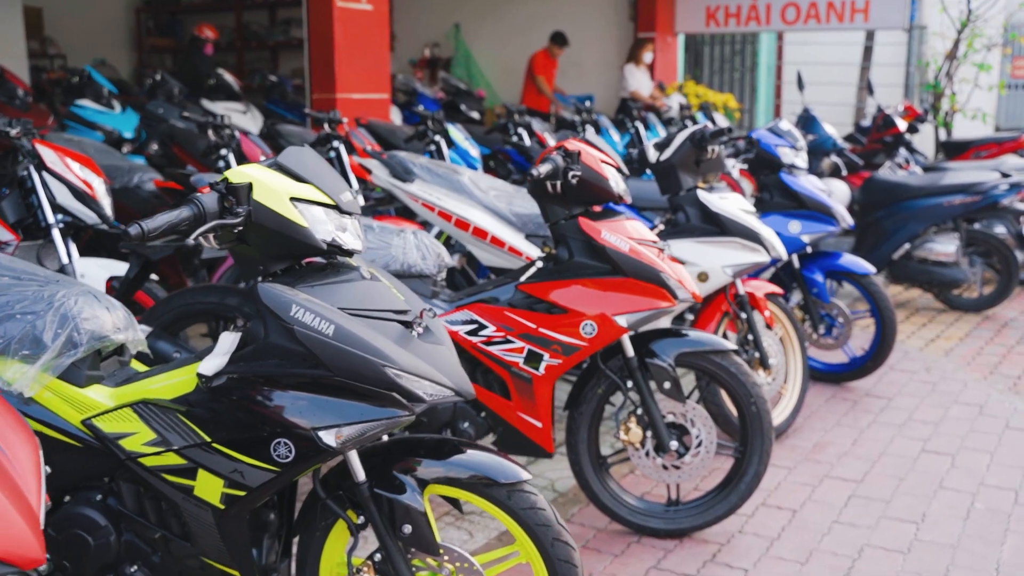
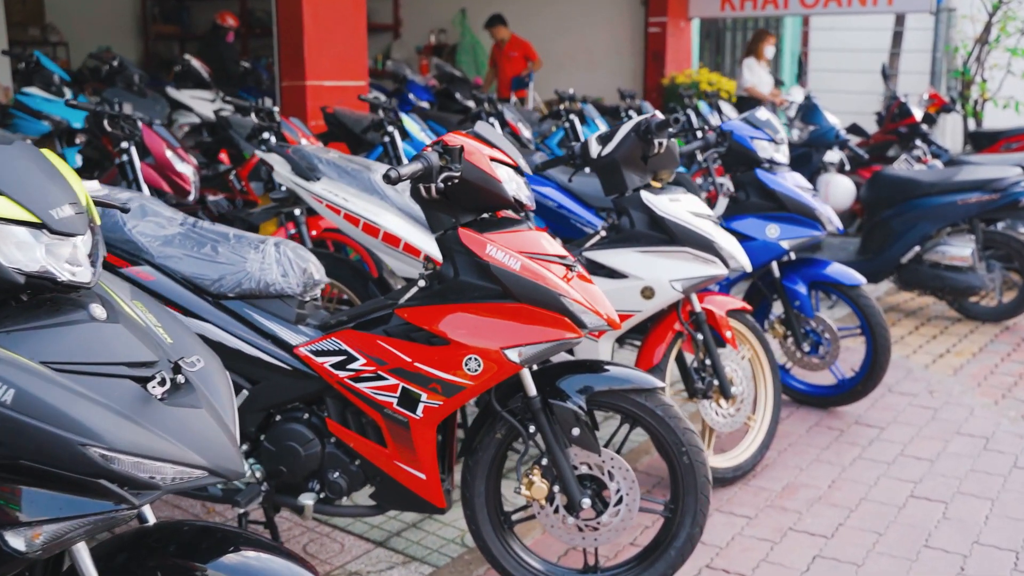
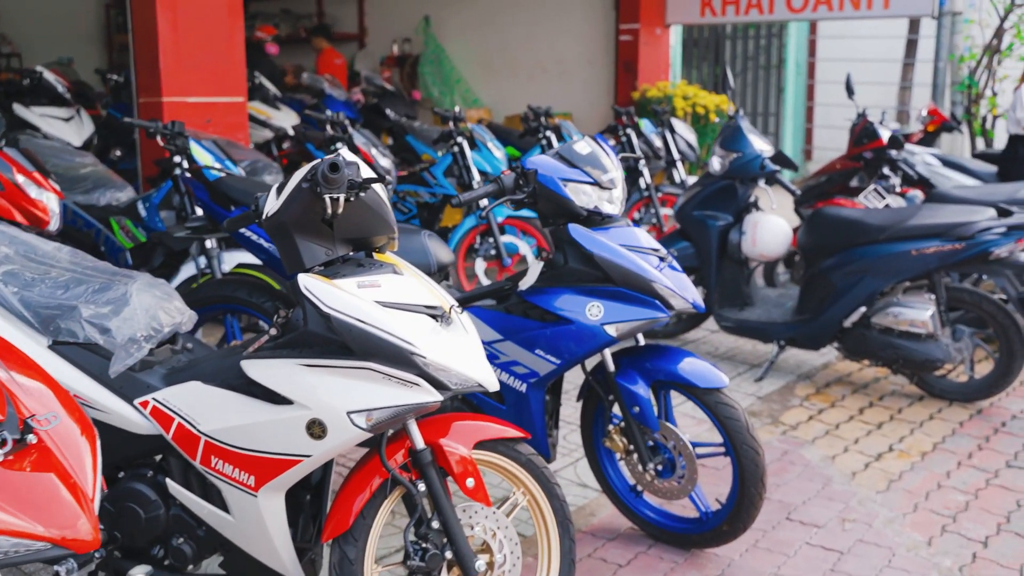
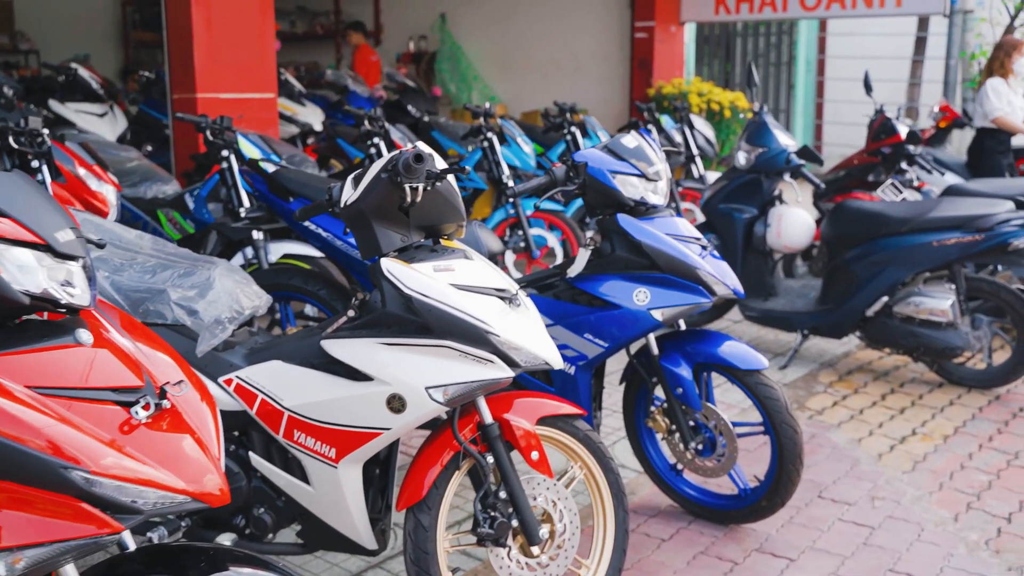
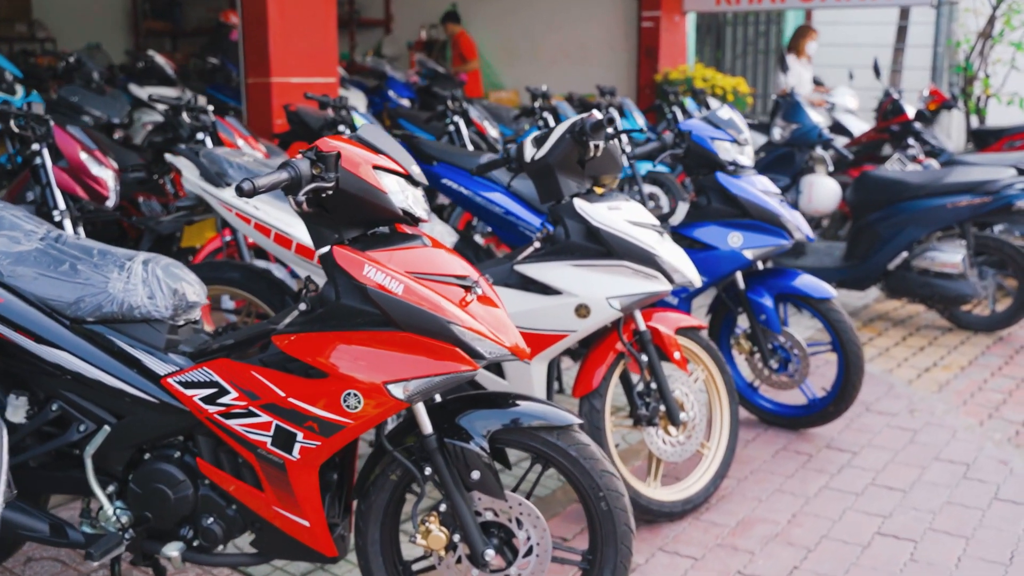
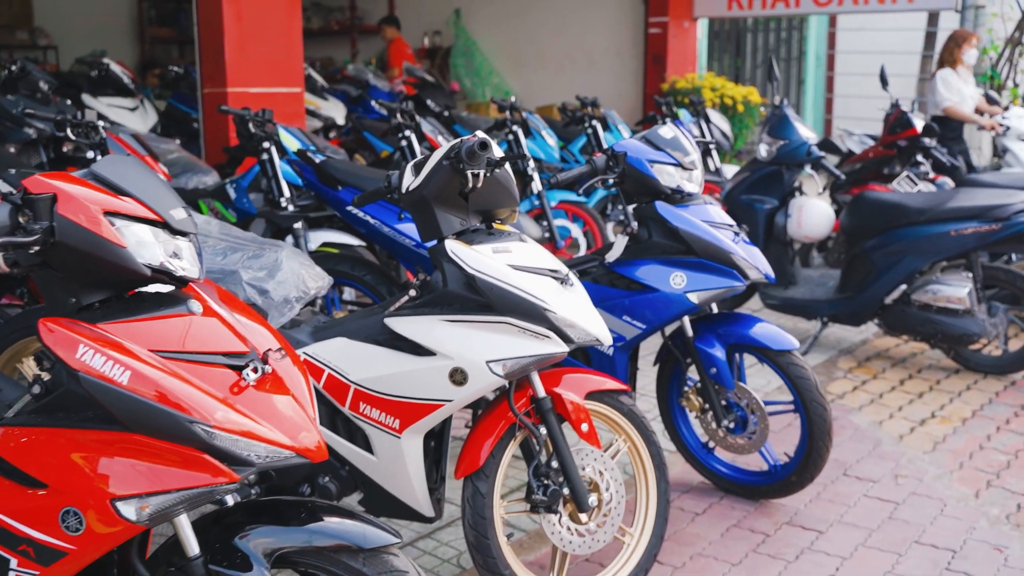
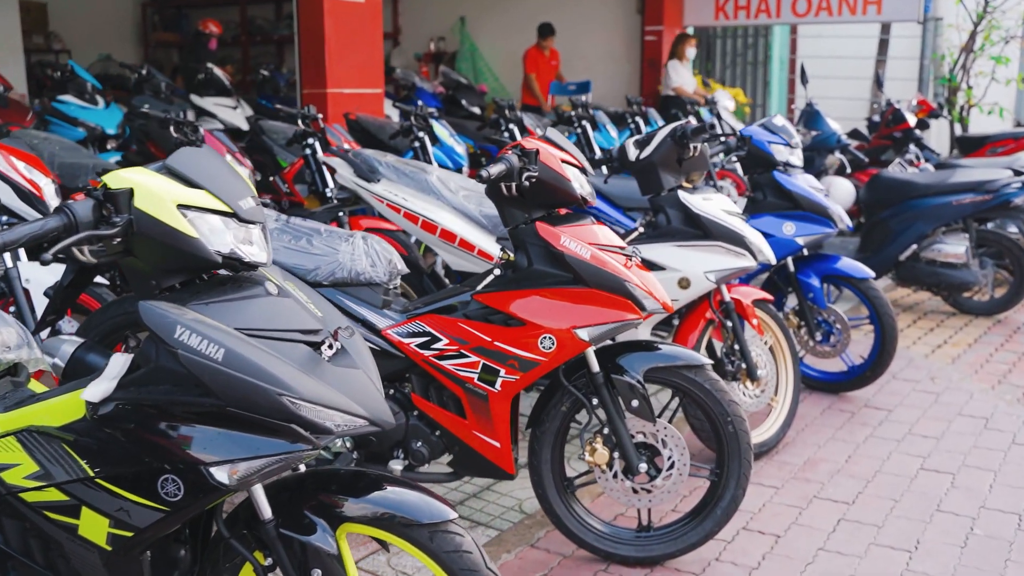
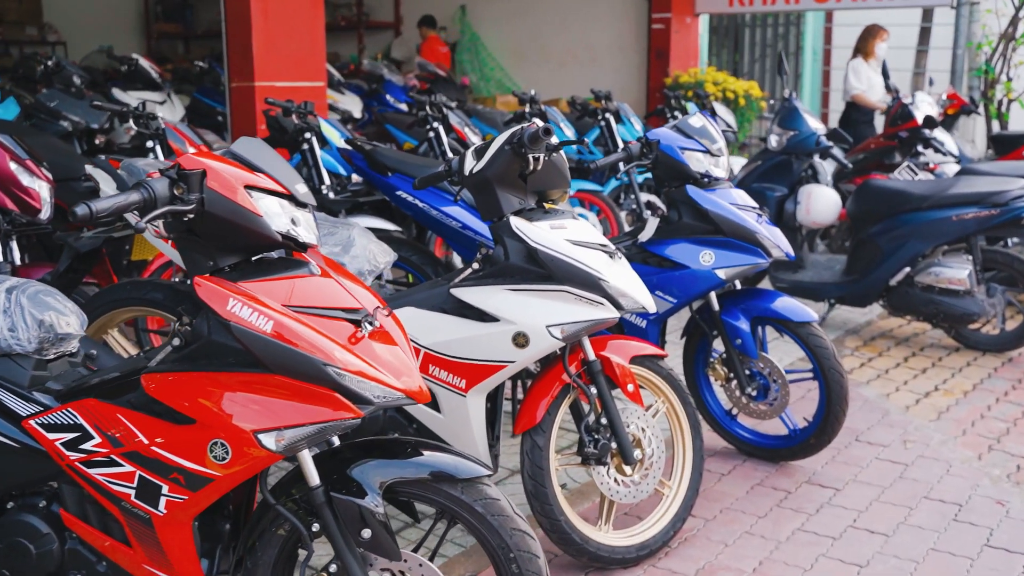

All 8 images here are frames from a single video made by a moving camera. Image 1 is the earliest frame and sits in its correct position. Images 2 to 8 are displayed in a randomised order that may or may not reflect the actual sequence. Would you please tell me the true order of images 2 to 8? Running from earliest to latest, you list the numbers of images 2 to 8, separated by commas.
7, 2, 5, 8, 6, 4, 3
